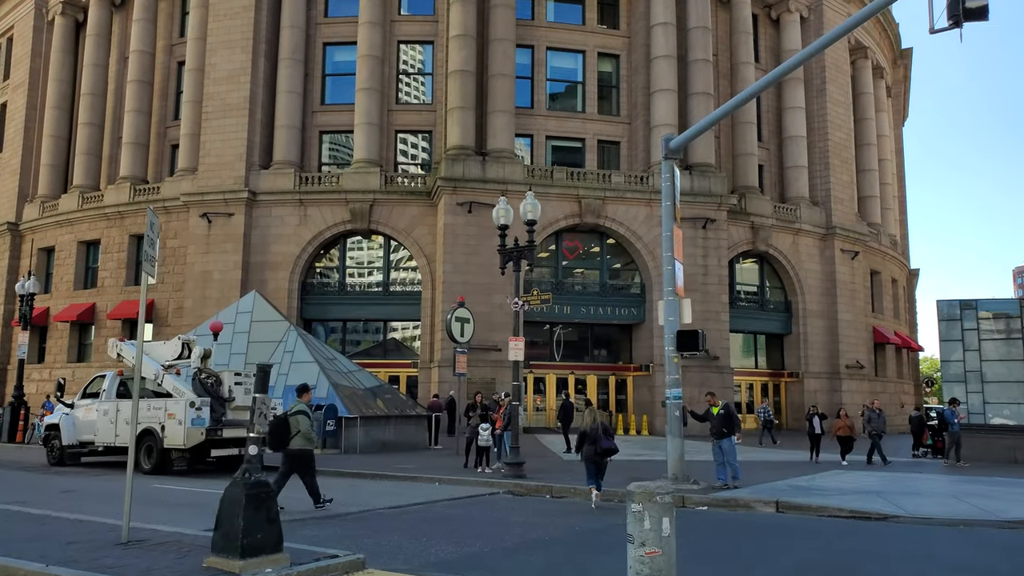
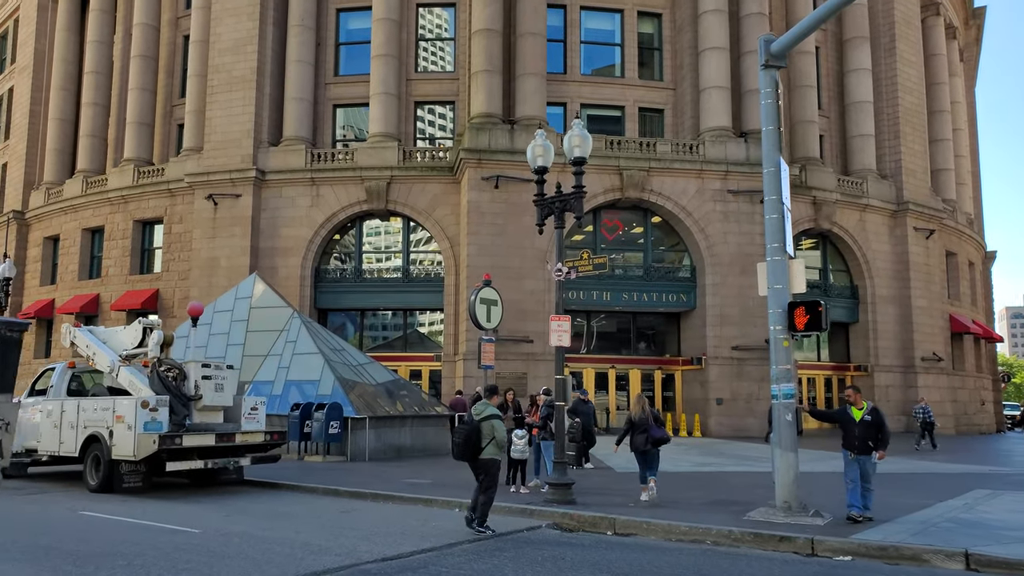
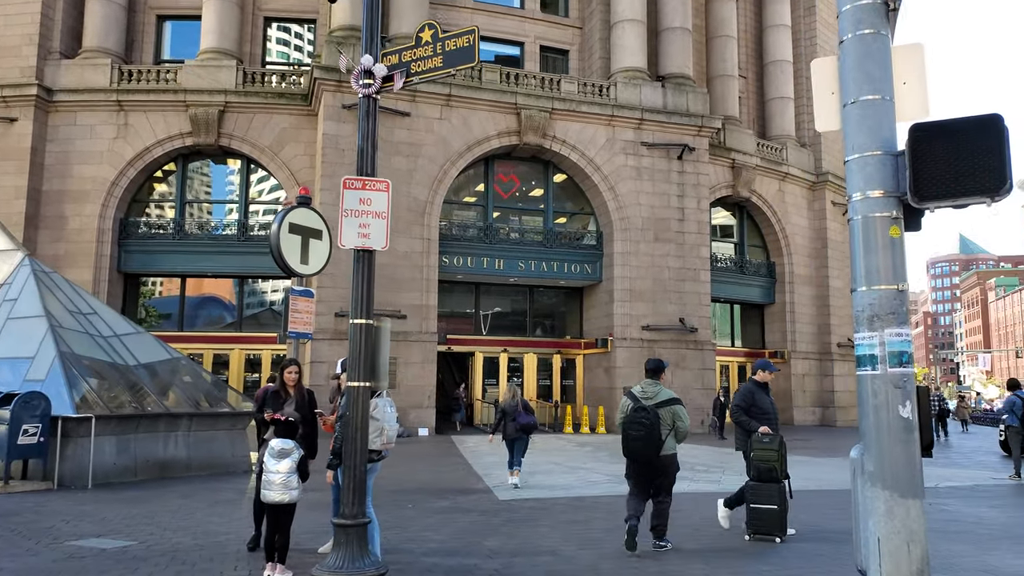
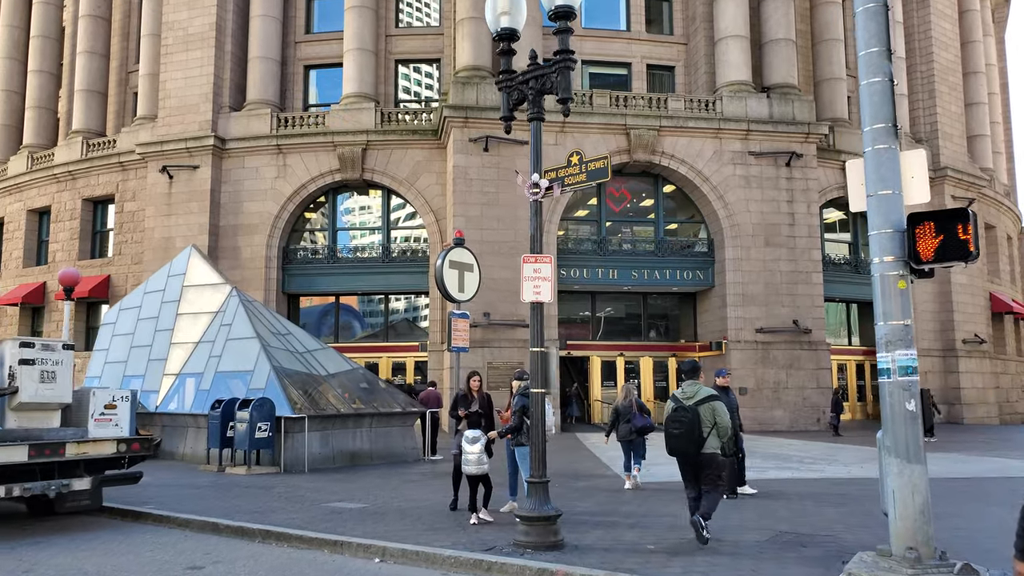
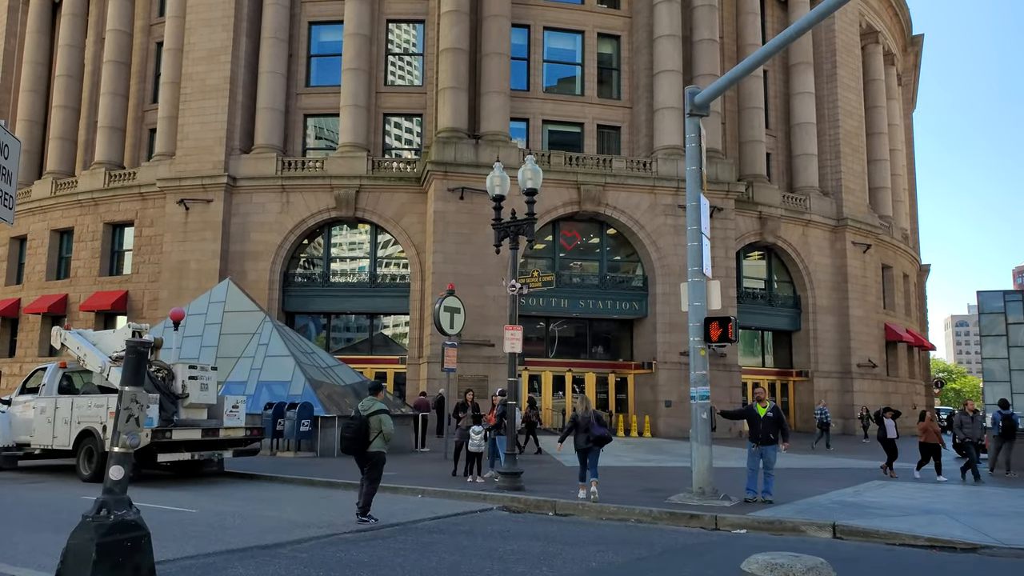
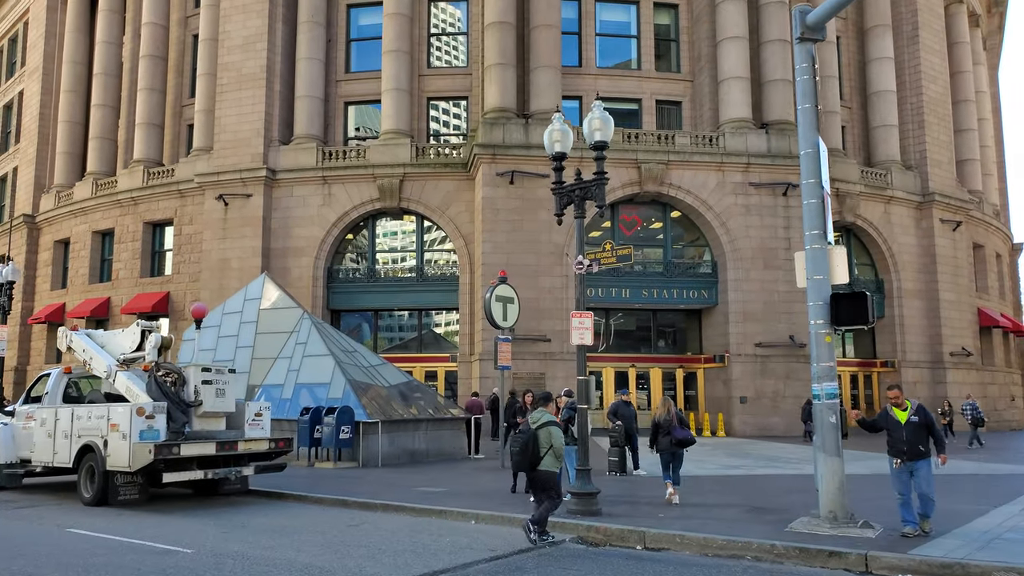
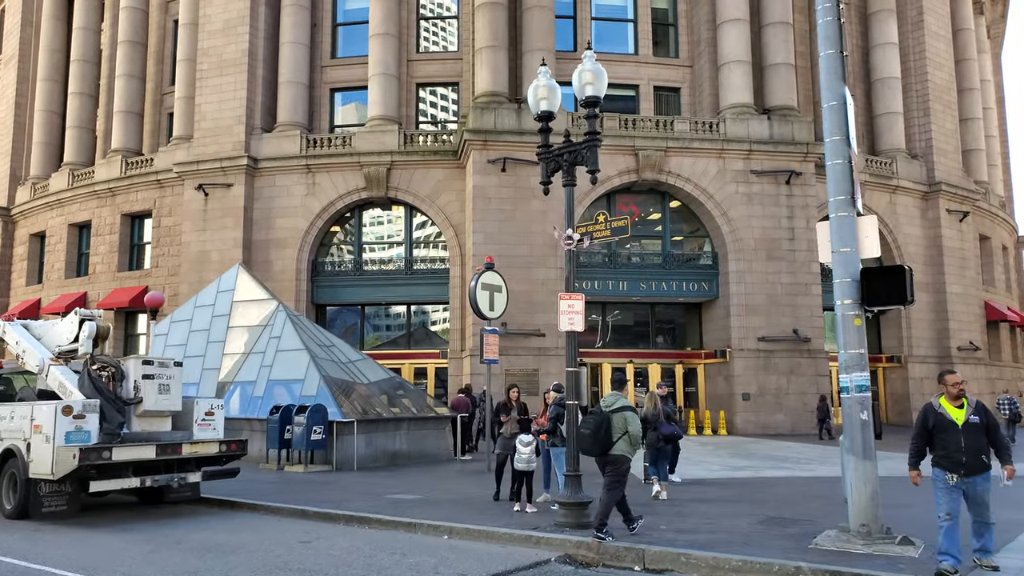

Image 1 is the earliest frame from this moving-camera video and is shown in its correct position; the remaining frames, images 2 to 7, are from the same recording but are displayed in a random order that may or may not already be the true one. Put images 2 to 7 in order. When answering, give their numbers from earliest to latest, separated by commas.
5, 2, 6, 7, 4, 3
